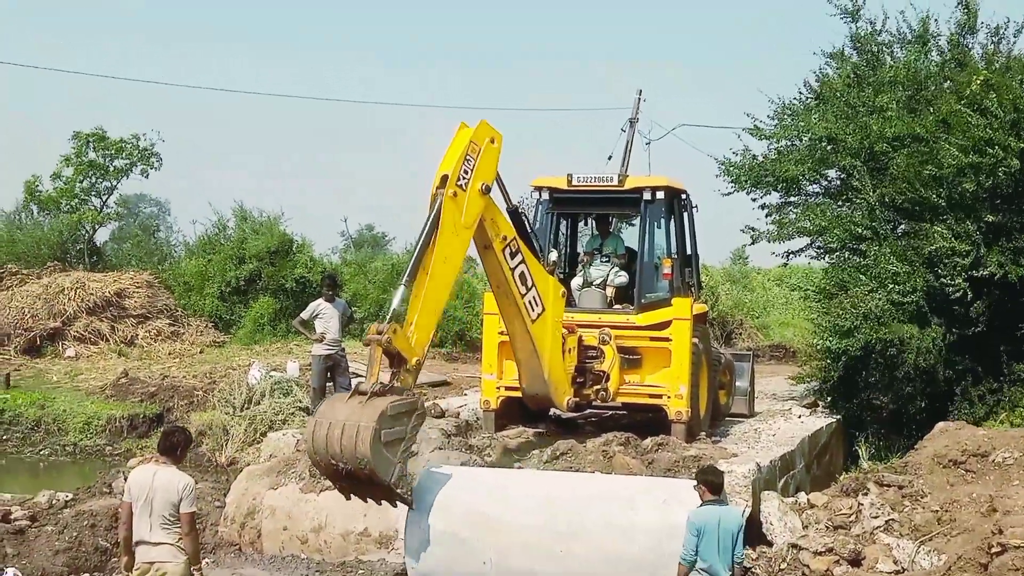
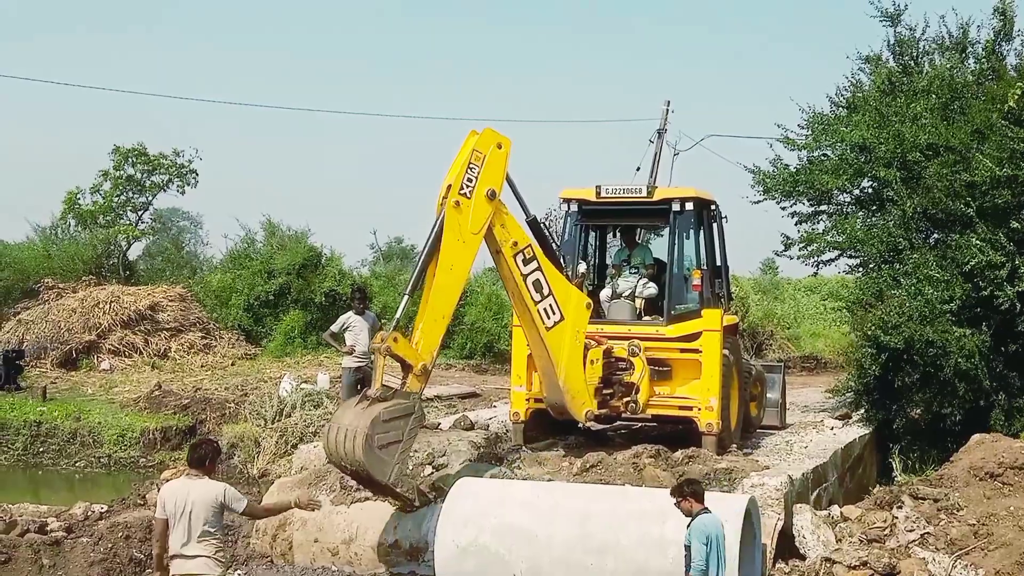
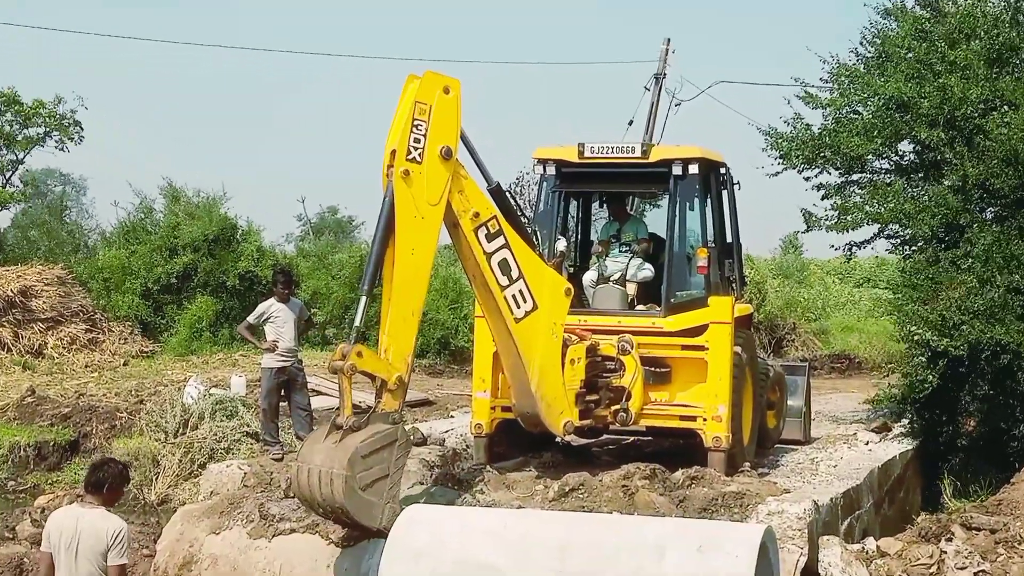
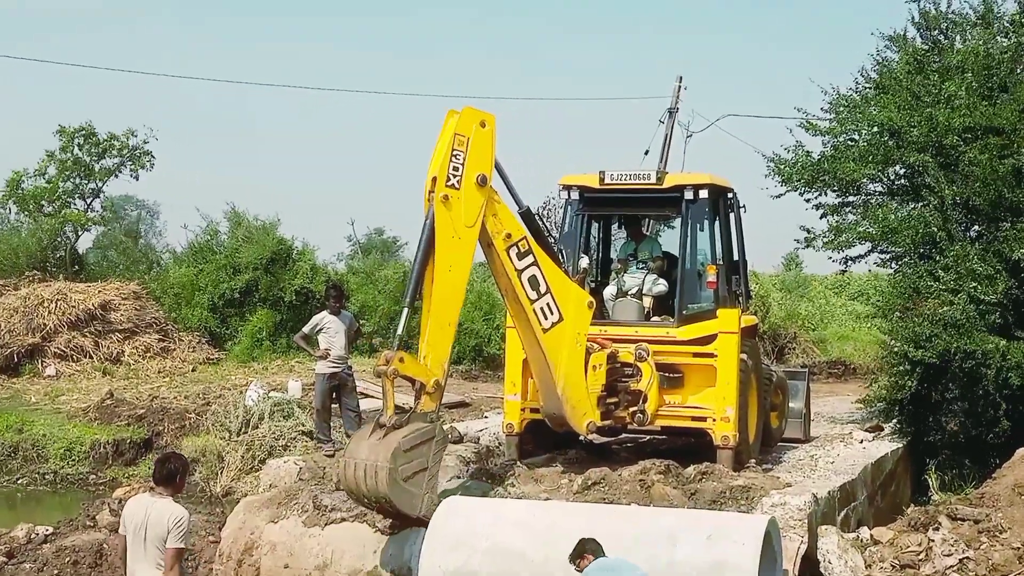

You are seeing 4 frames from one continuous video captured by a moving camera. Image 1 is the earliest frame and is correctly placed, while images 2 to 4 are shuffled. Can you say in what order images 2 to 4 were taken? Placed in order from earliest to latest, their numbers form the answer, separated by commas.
2, 4, 3
